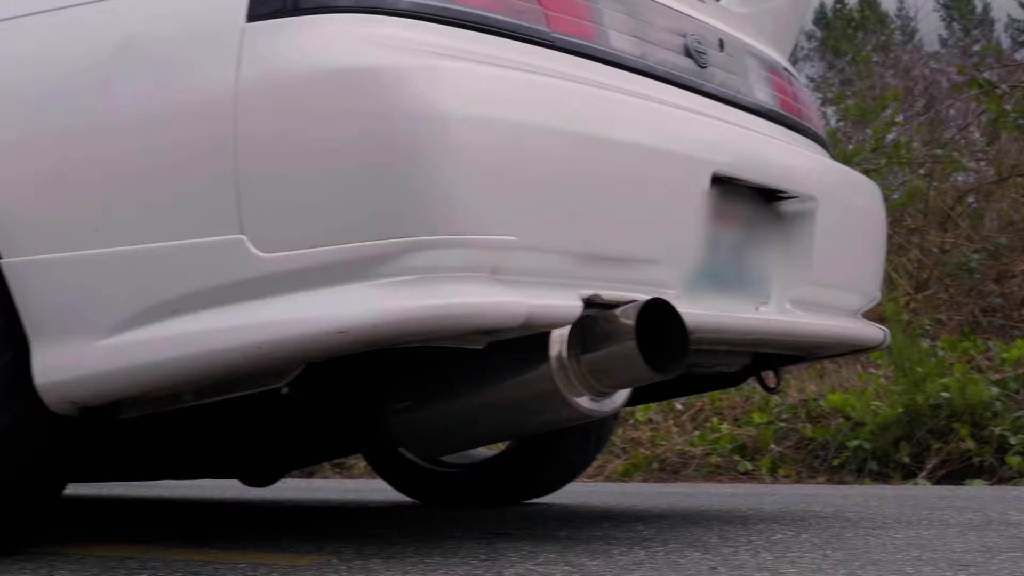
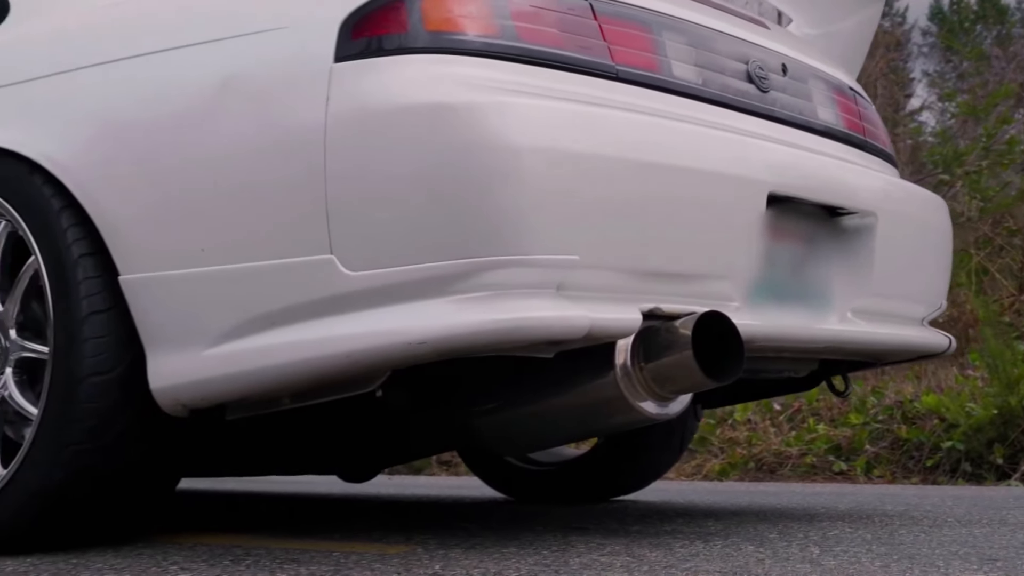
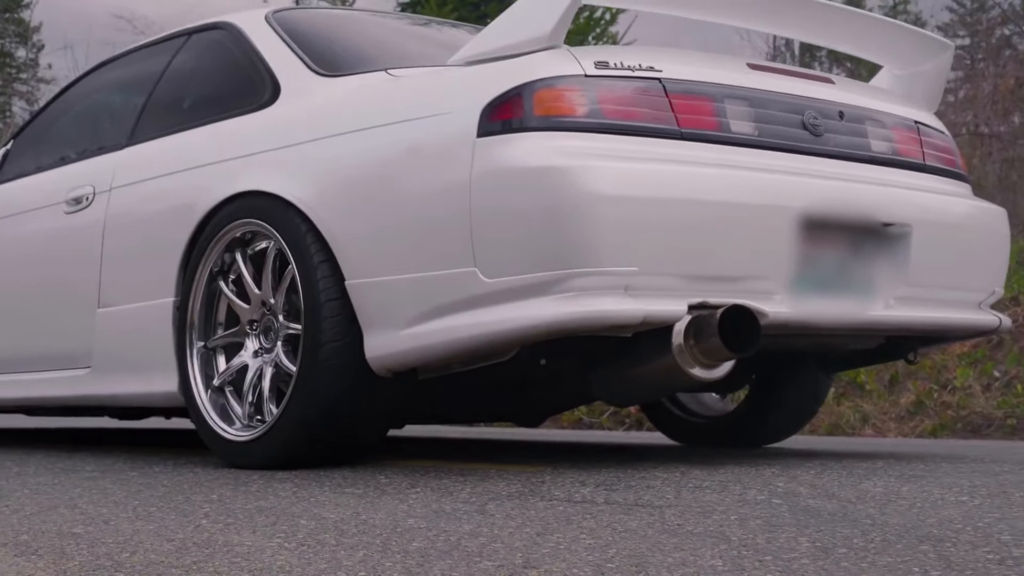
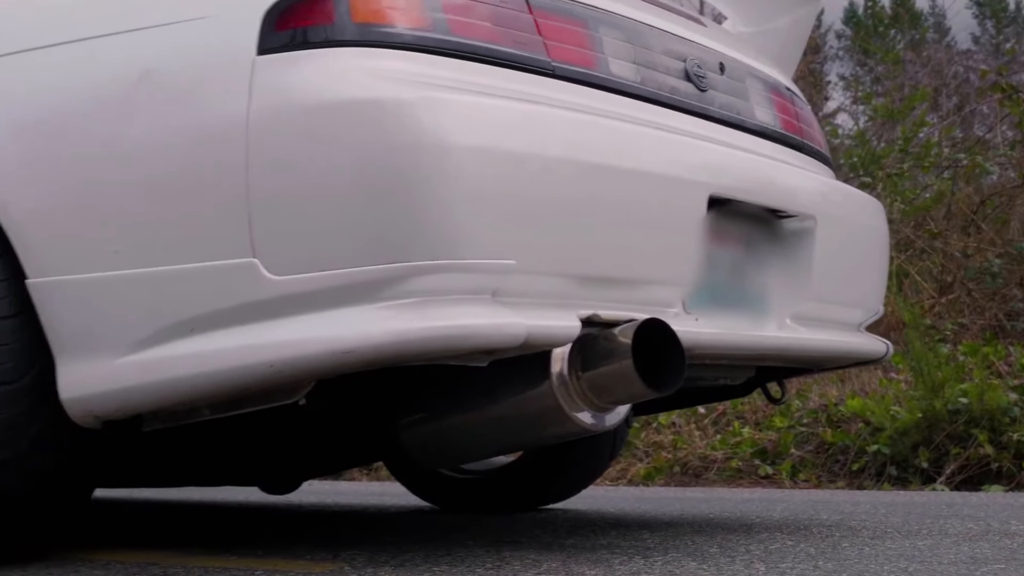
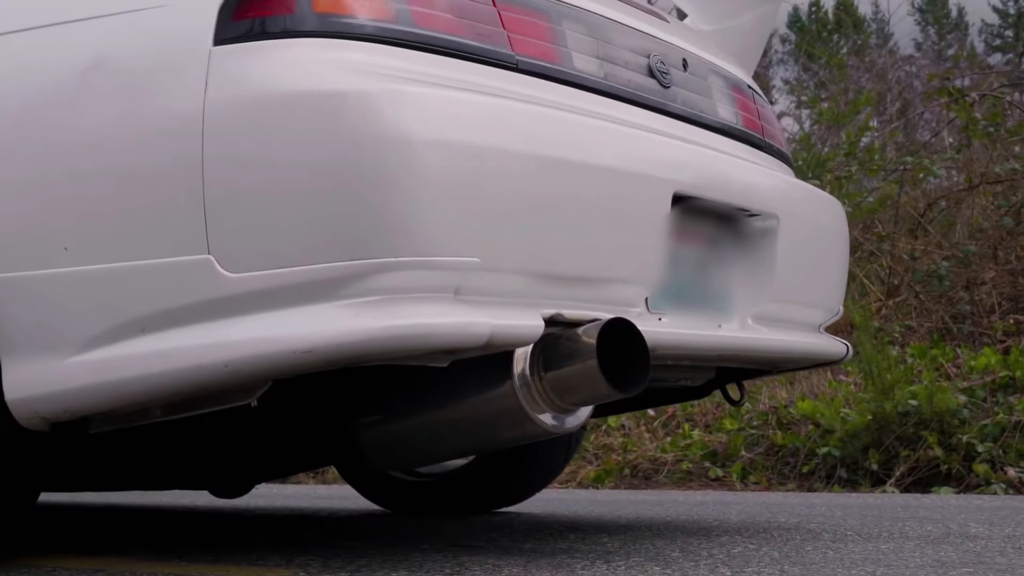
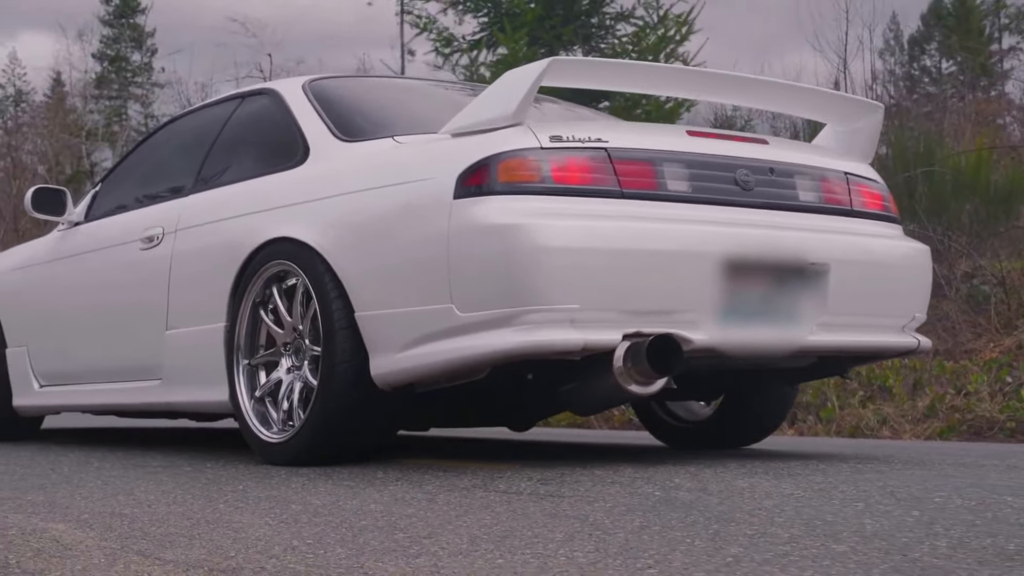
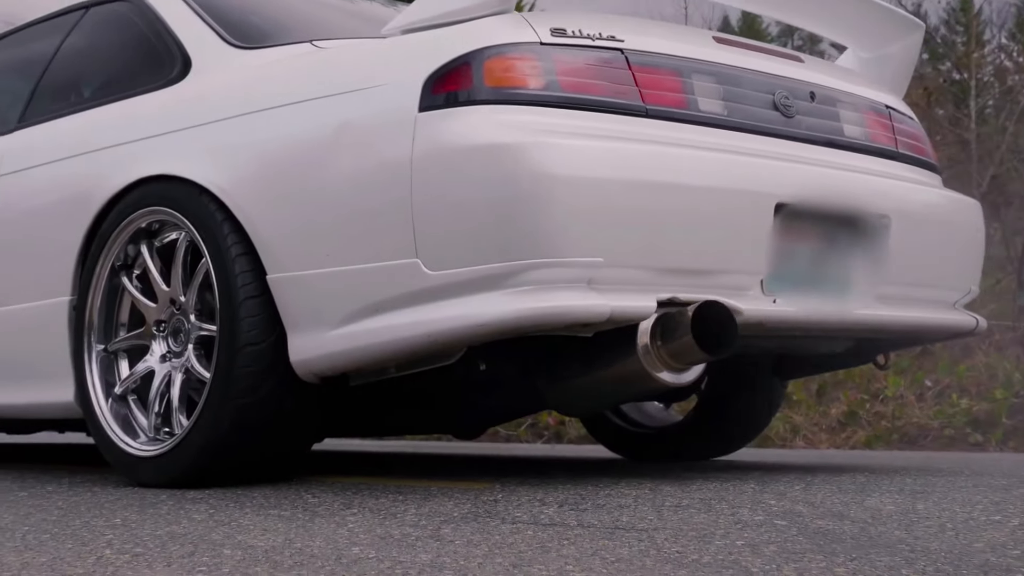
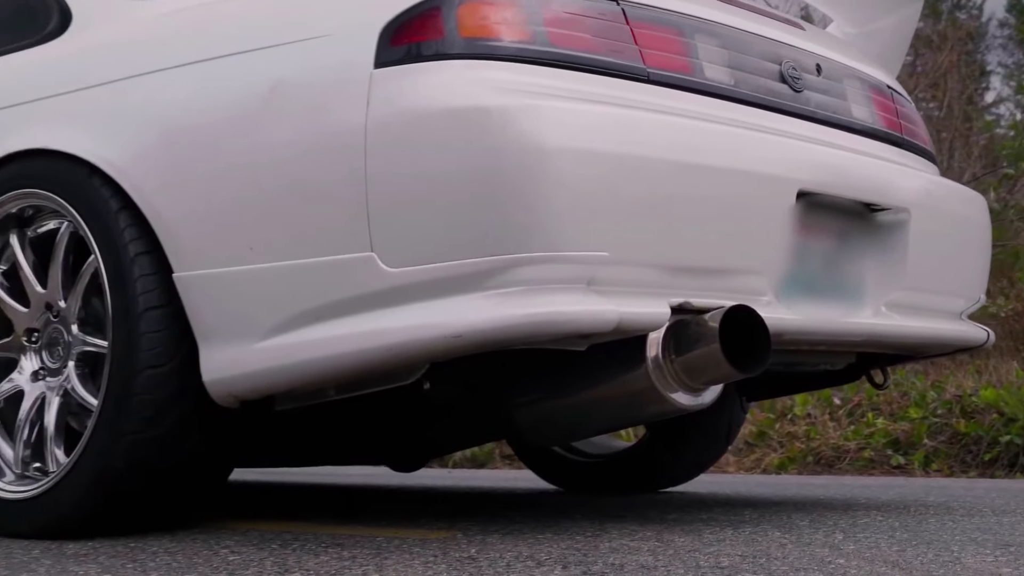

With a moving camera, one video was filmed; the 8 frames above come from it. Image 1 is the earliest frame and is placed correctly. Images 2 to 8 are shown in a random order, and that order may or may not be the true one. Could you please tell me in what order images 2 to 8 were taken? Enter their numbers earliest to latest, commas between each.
5, 4, 2, 8, 7, 3, 6
